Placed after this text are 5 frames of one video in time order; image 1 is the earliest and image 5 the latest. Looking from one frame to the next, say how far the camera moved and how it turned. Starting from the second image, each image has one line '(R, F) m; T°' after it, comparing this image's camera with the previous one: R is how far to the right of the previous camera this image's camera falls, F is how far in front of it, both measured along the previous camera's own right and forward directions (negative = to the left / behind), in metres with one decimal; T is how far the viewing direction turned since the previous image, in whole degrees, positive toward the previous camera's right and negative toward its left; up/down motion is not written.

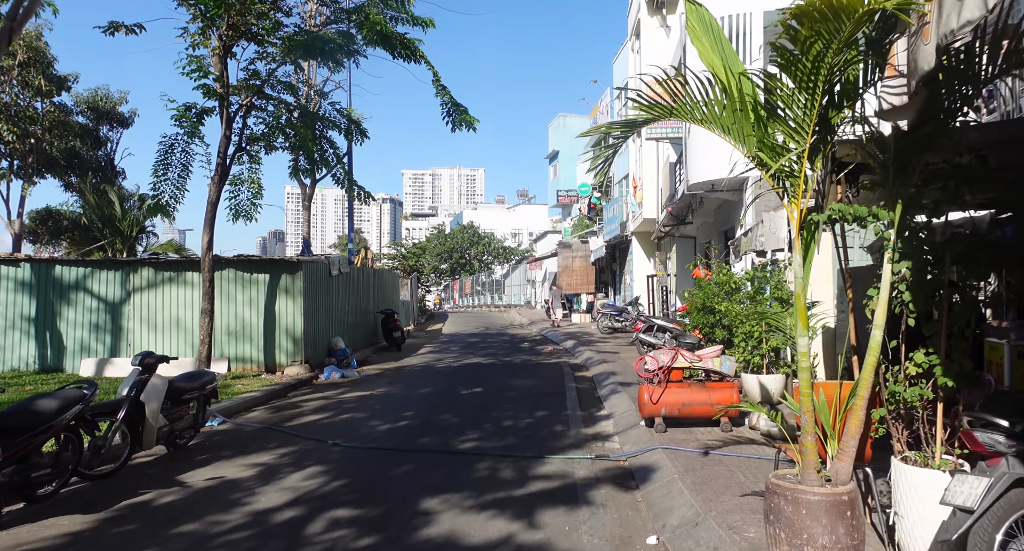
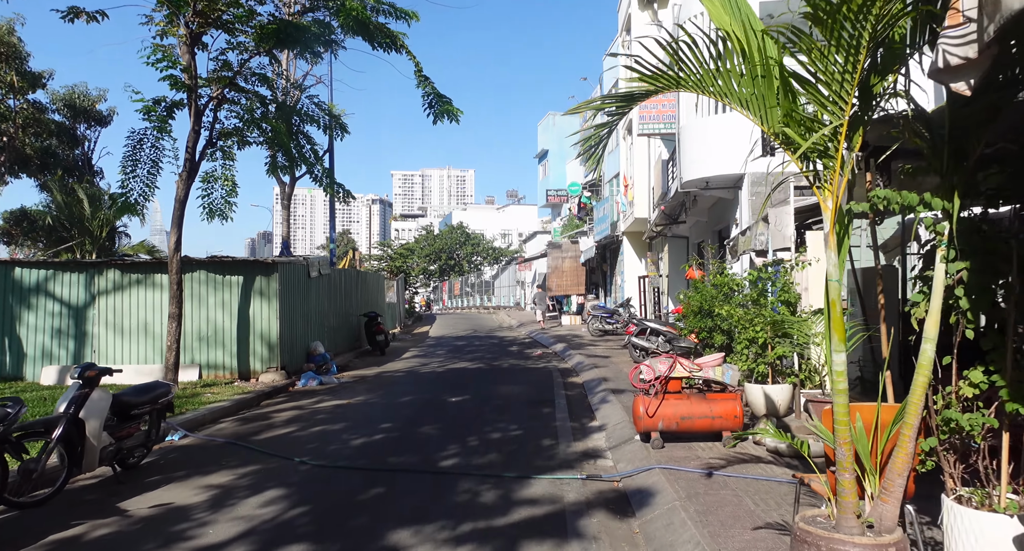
(+0.1, +0.6) m; +1°
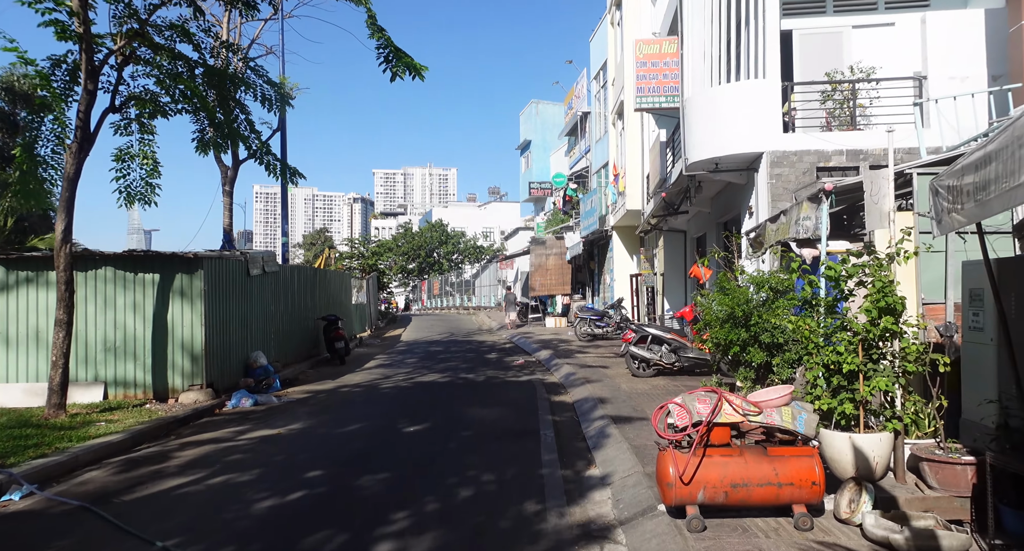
(+0.1, +2.0) m; +1°
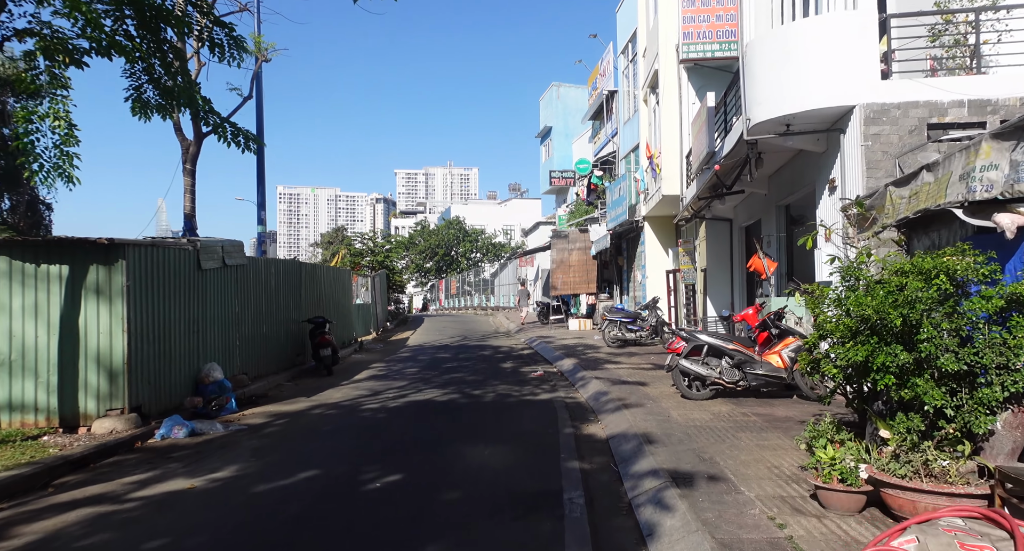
(+0.1, +2.4) m; -2°
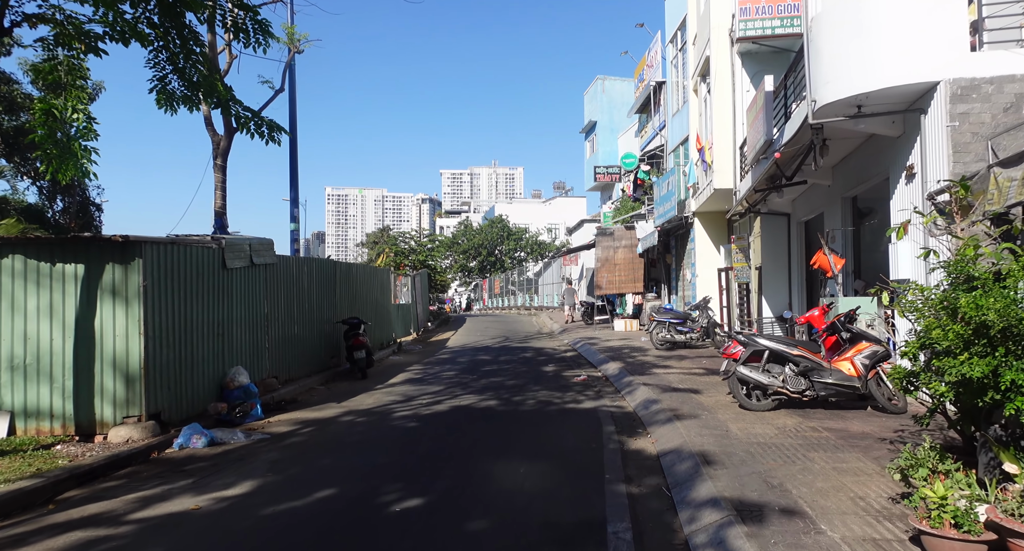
(+0.1, +0.7) m; -4°
